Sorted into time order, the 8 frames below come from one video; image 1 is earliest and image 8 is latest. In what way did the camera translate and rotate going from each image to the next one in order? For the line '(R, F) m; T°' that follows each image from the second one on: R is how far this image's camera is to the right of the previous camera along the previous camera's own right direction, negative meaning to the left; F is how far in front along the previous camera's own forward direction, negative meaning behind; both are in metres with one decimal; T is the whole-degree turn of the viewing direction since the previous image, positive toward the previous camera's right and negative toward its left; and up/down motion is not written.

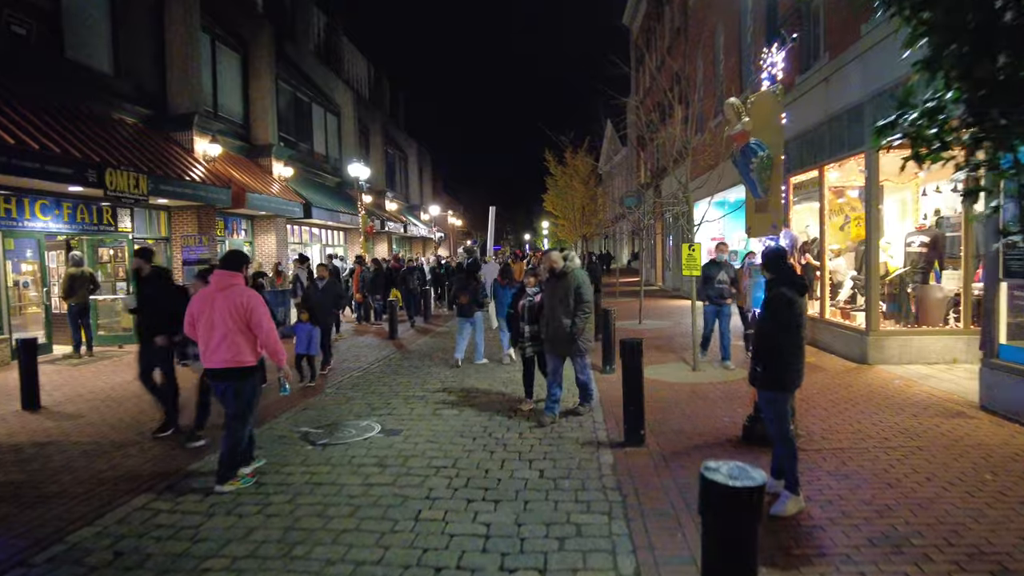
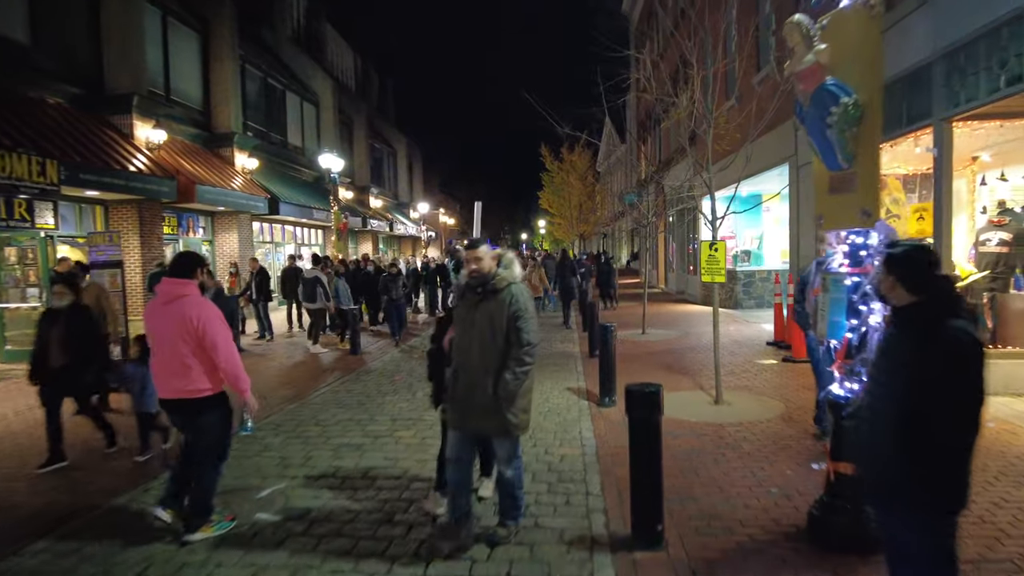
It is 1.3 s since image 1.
(+0.3, +2.1) m; 0°
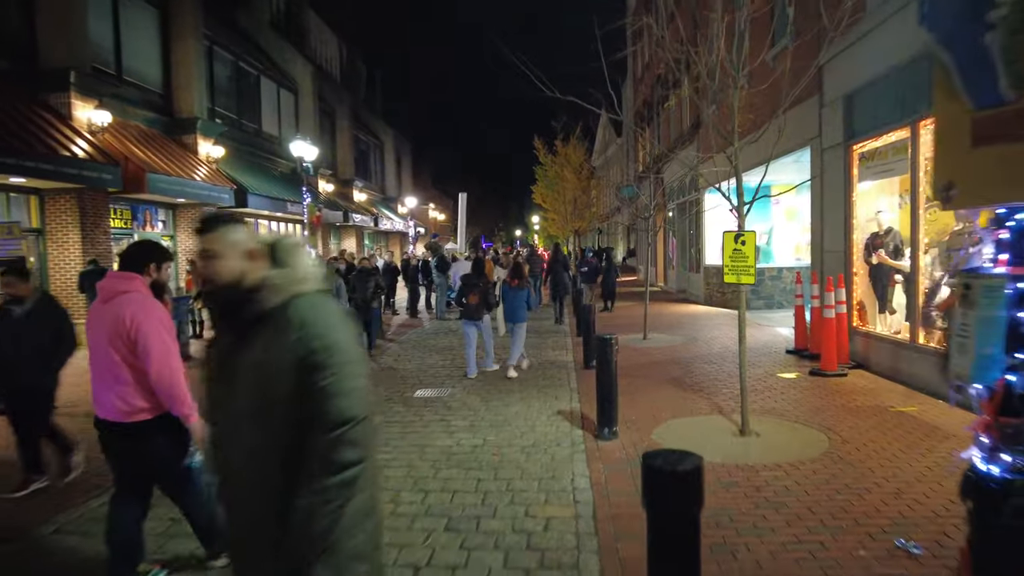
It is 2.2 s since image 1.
(+0.2, +1.5) m; 0°
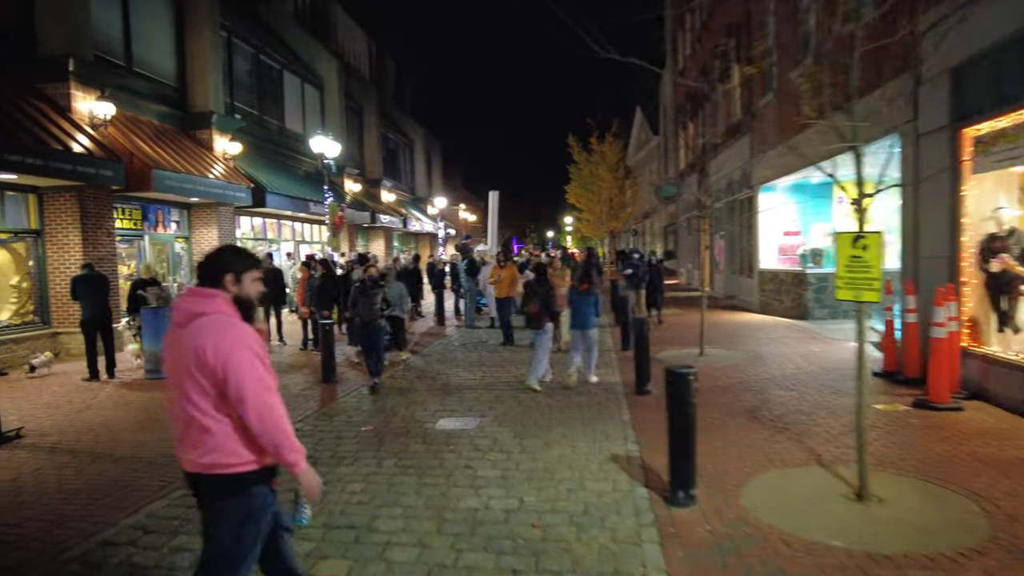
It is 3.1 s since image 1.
(-0.1, +1.4) m; -3°
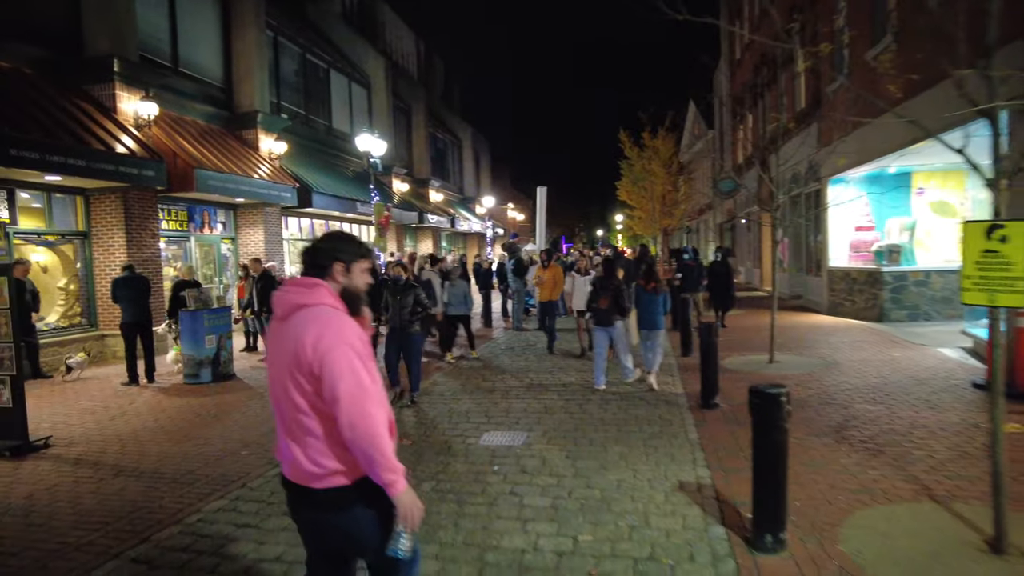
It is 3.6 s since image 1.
(0.0, +0.7) m; -4°
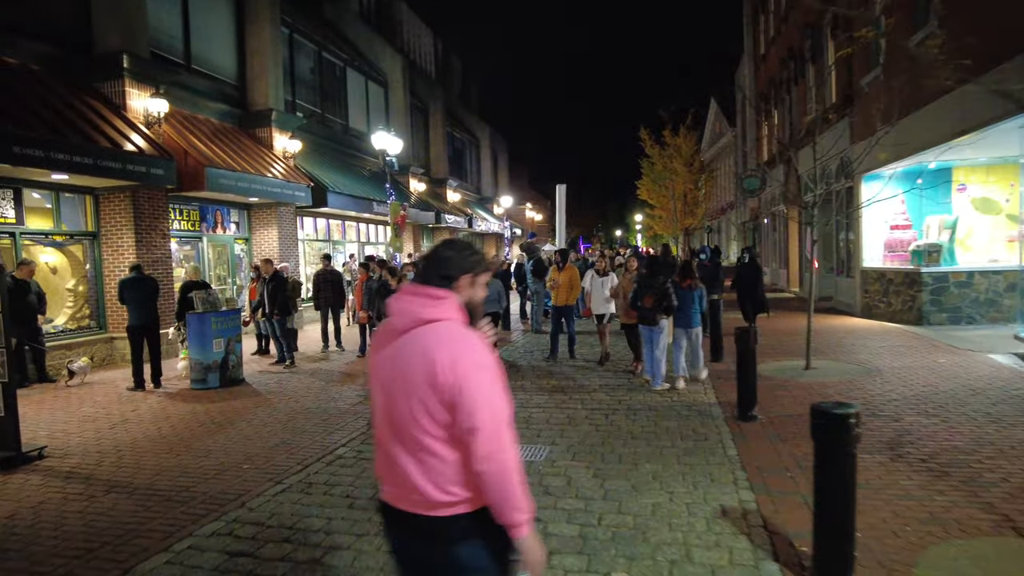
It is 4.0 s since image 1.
(0.0, +0.5) m; -2°
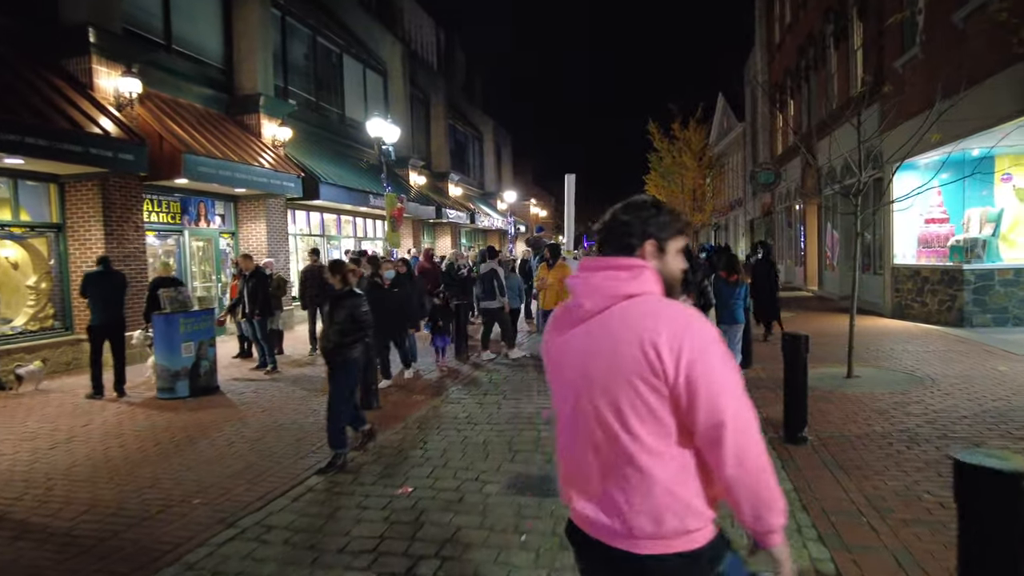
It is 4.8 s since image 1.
(0.0, +1.1) m; 0°
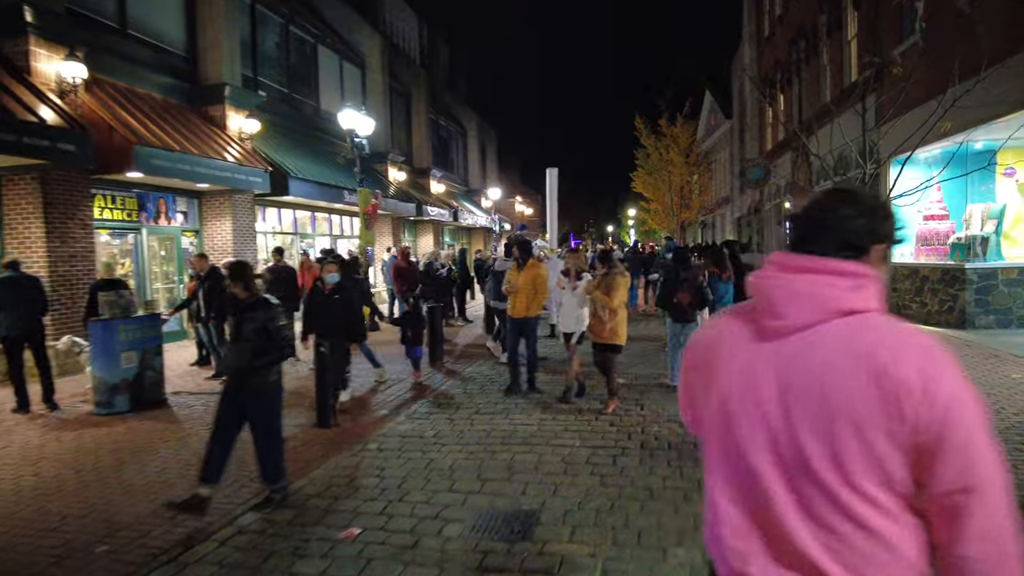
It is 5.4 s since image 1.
(+0.1, +0.7) m; +1°
